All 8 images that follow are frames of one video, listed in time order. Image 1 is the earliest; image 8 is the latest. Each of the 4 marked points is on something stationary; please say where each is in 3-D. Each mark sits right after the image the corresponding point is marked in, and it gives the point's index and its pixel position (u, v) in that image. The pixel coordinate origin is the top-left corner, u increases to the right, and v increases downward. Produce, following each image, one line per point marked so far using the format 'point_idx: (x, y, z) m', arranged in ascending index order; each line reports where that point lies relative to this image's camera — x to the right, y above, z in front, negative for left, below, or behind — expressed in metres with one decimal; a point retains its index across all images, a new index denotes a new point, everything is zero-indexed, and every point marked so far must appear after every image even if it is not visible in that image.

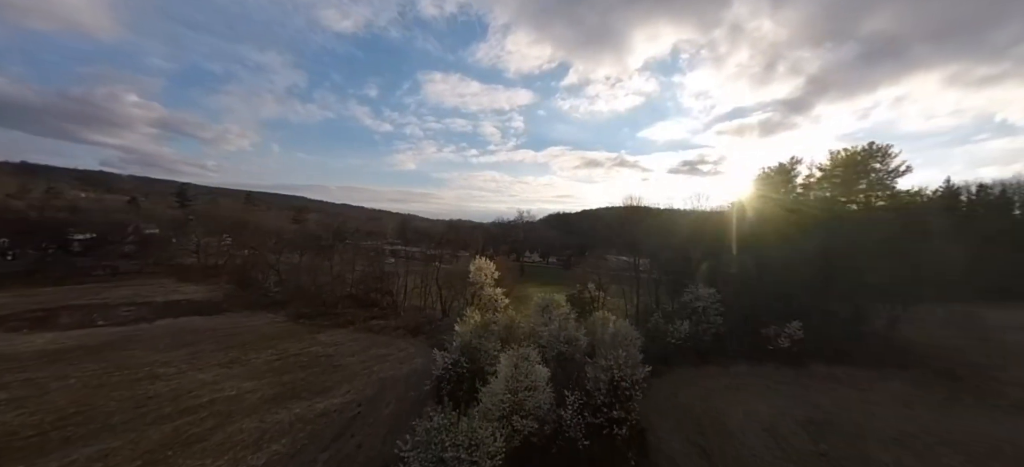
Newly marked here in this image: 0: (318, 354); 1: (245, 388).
0: (-10.2, -6.3, +18.8) m
1: (-10.8, -6.3, +14.5) m
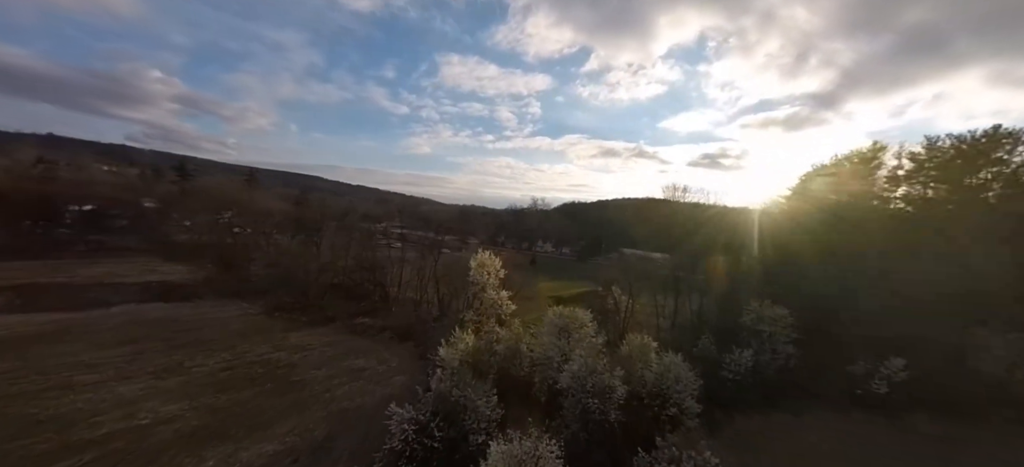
0: (-10.0, -5.5, +15.3) m
1: (-10.8, -5.6, +11.1) m
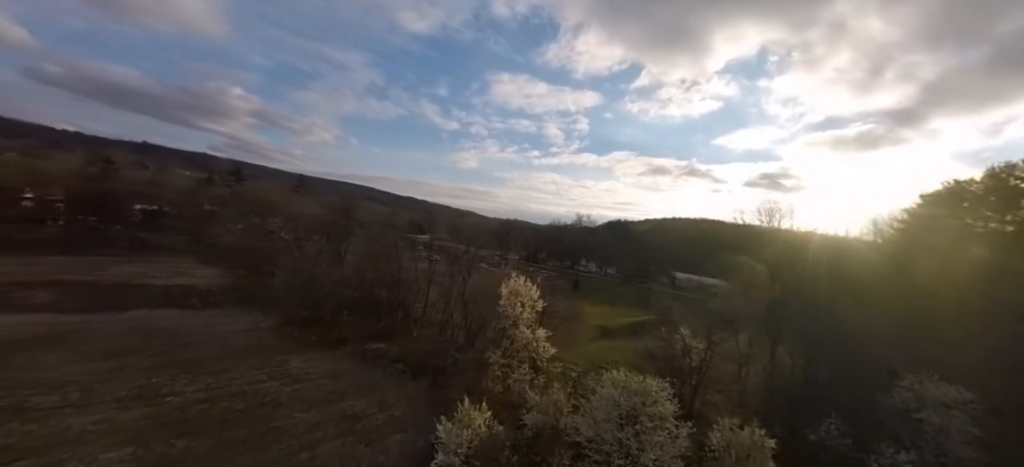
0: (-8.8, -5.8, +12.7) m
1: (-10.1, -5.7, +8.7) m
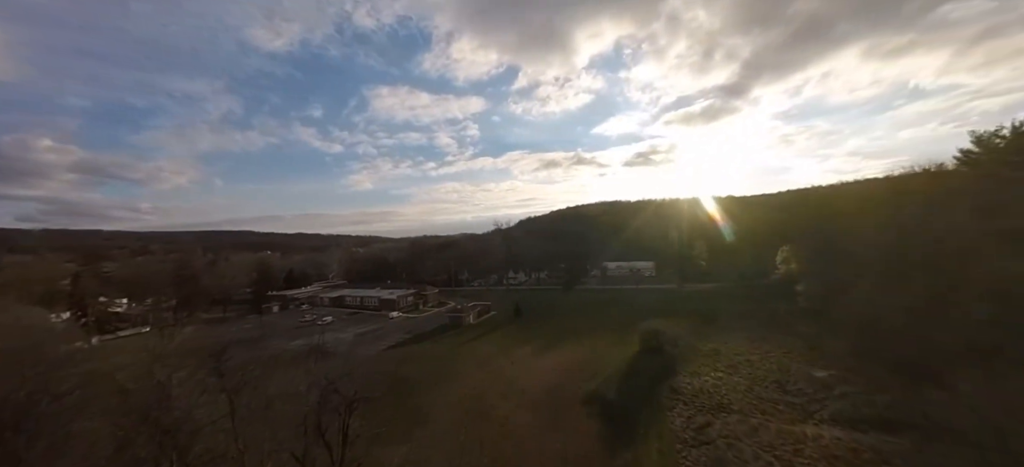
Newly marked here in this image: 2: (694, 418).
0: (-7.2, -9.6, -1.2) m
1: (-7.5, -9.6, -5.5) m
2: (+9.1, -9.2, +17.9) m
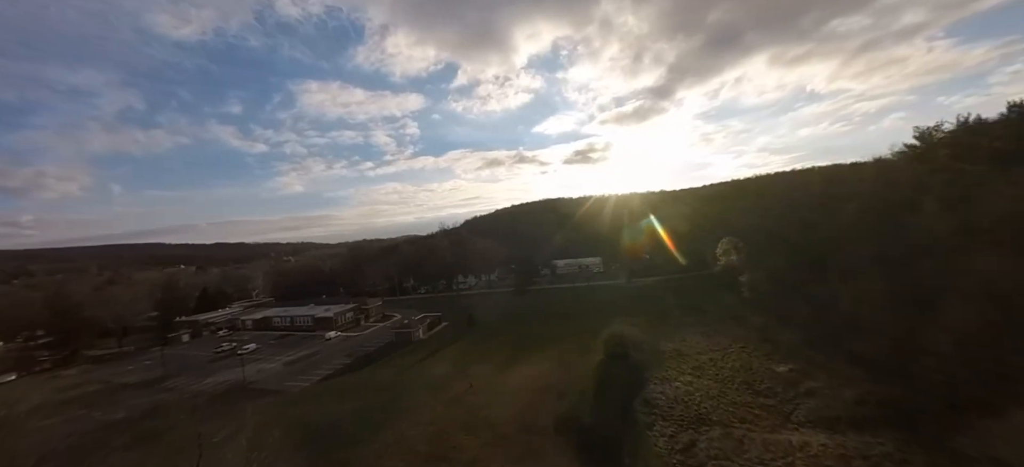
0: (-5.6, -10.4, -4.8) m
1: (-5.2, -10.4, -9.1) m
2: (+7.6, -9.3, +16.5) m
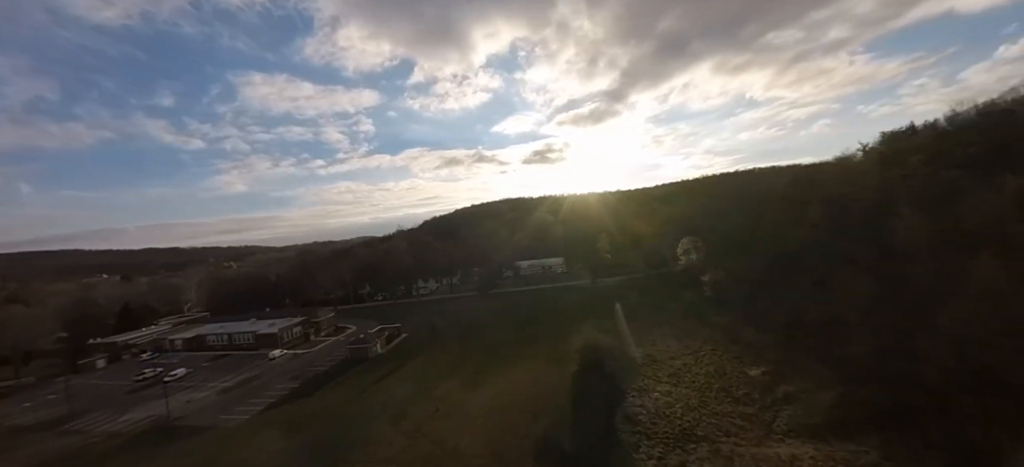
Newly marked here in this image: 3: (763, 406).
0: (-4.2, -10.9, -7.2) m
1: (-3.3, -10.9, -11.4) m
2: (+6.6, -9.6, +15.4) m
3: (+13.1, -9.0, +18.8) m
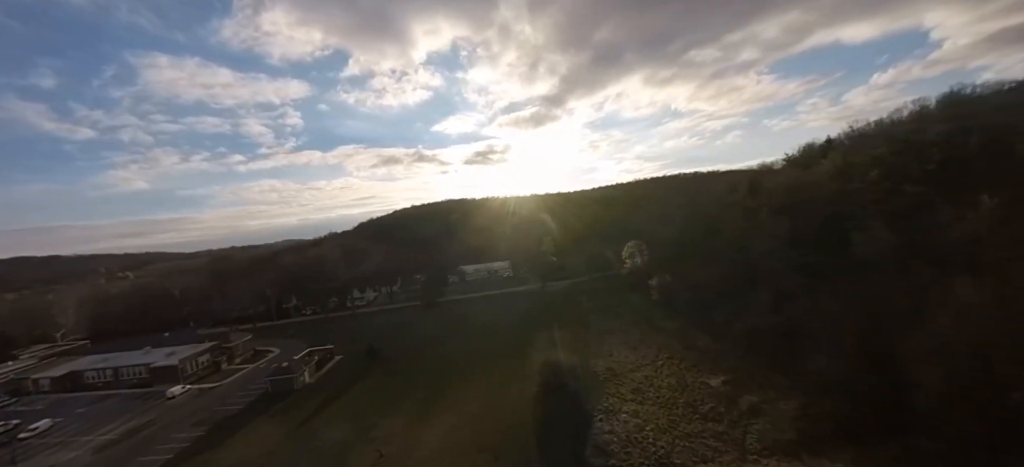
0: (-1.8, -11.5, -10.2) m
1: (-0.3, -11.4, -14.2) m
2: (+5.2, -10.2, +13.9) m
3: (+11.1, -9.5, +18.2) m
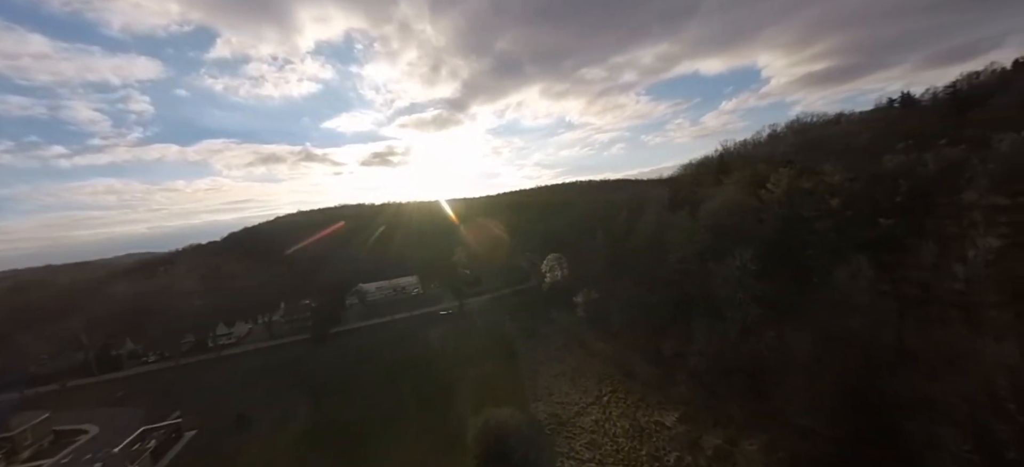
0: (+3.6, -12.8, -14.6) m
1: (+6.1, -12.6, -18.1) m
2: (+4.1, -11.7, +10.5) m
3: (+8.6, -11.0, +16.2) m
